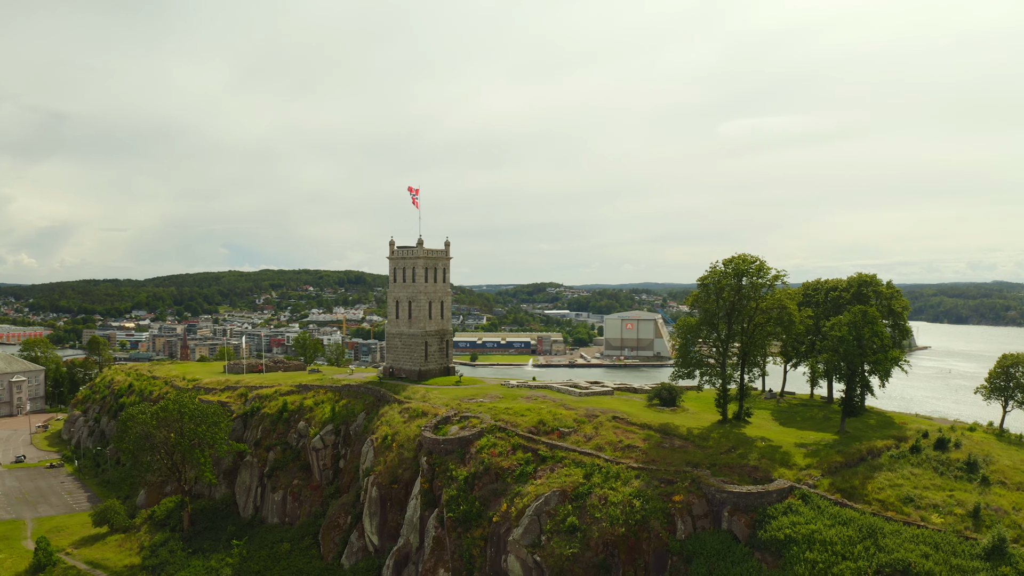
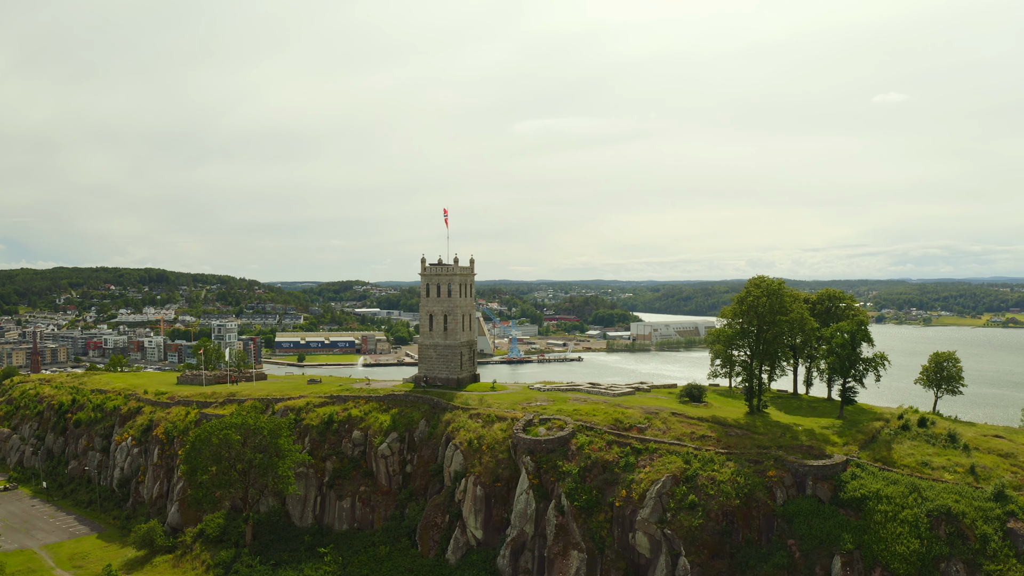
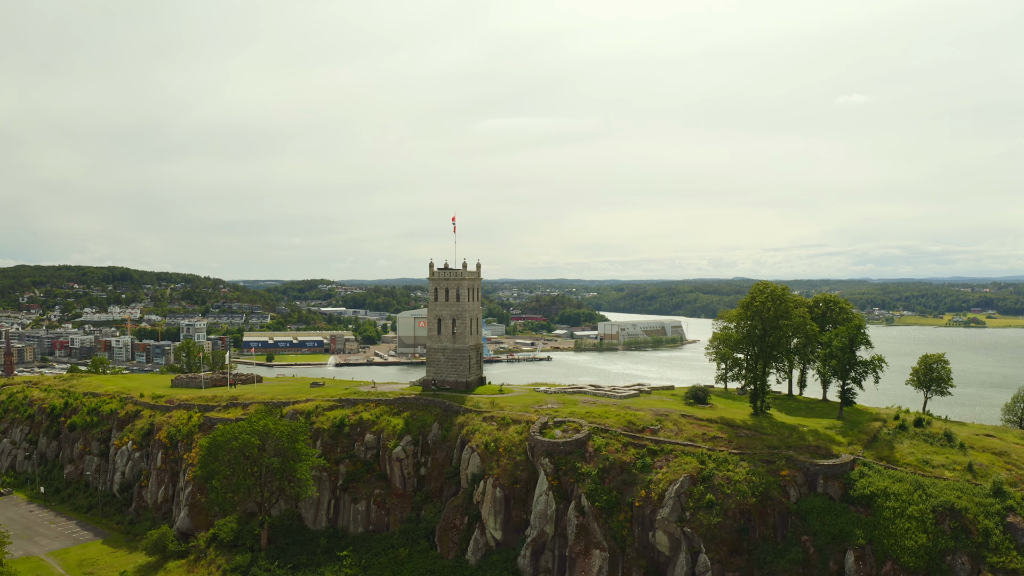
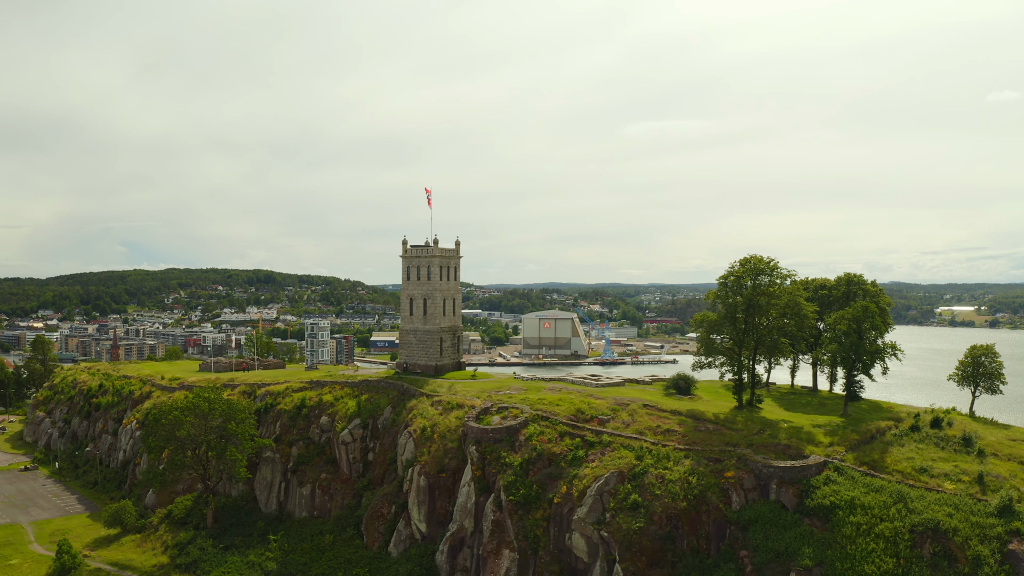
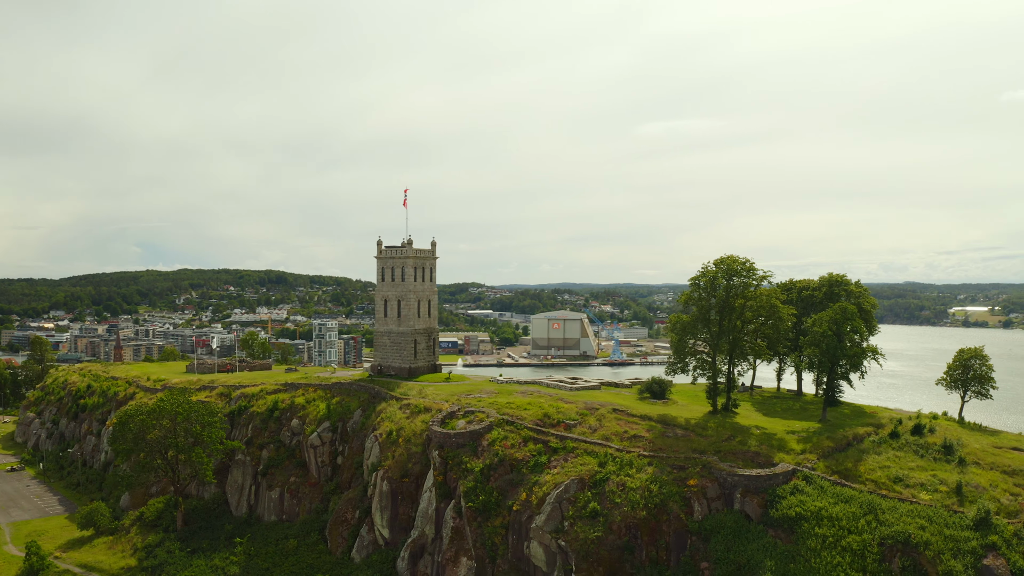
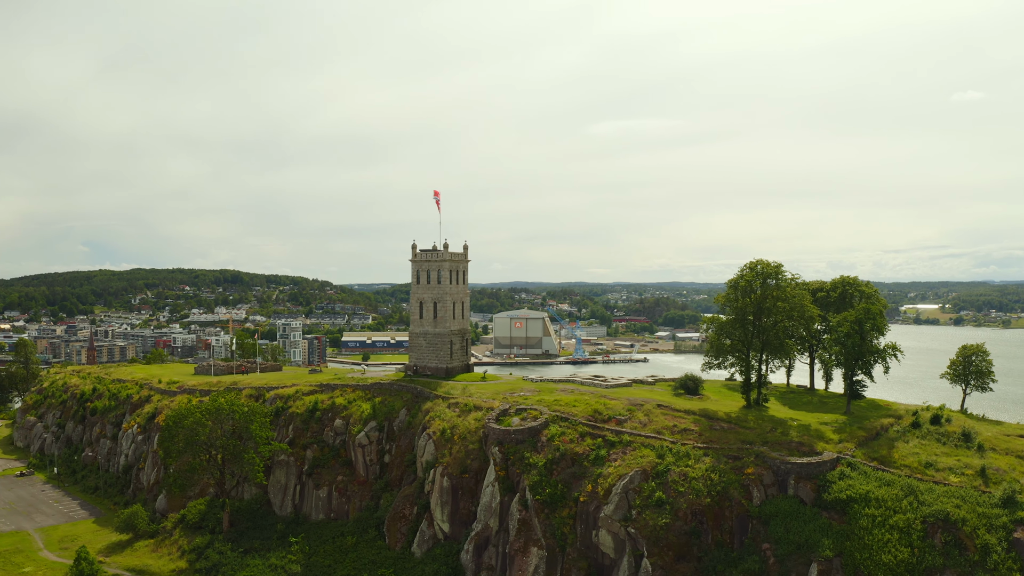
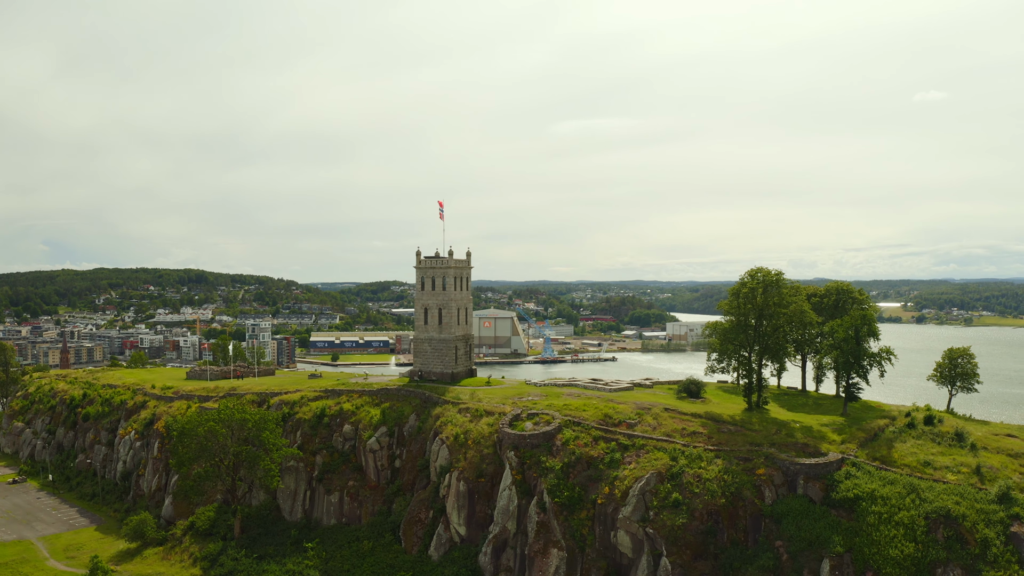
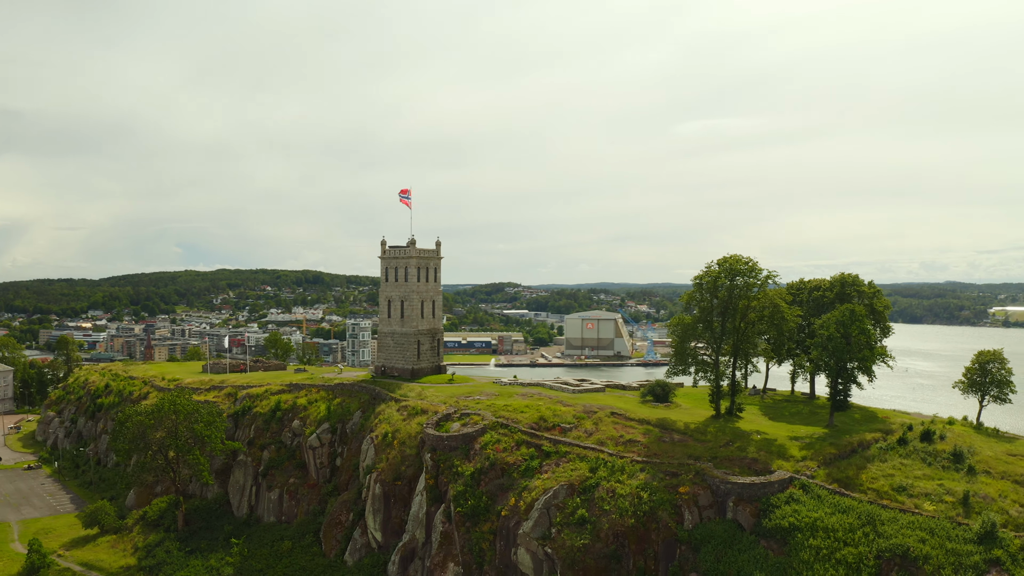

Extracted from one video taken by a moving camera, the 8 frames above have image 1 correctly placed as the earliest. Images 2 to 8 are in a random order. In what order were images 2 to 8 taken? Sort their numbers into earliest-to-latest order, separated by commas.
8, 5, 4, 6, 7, 2, 3
